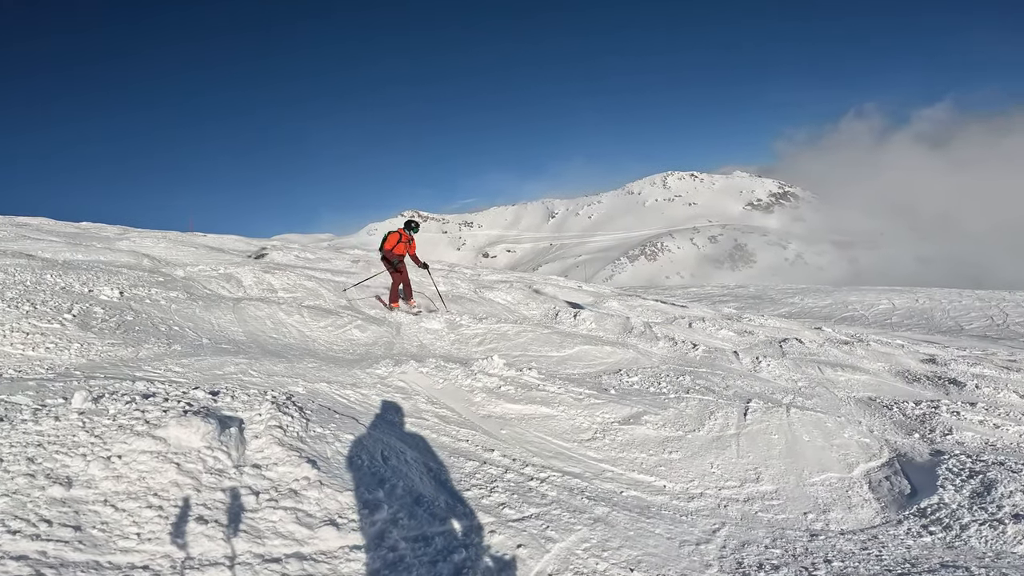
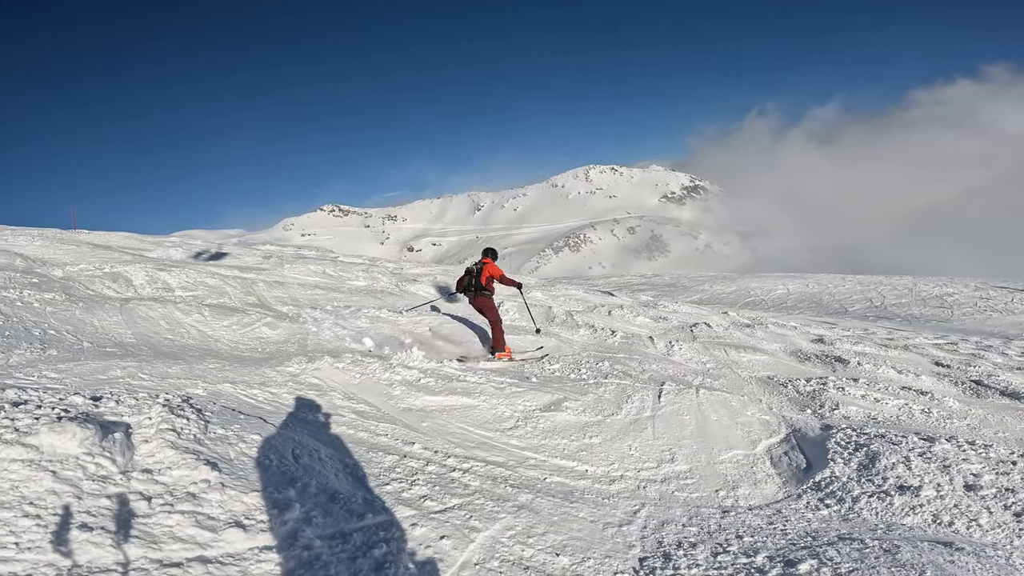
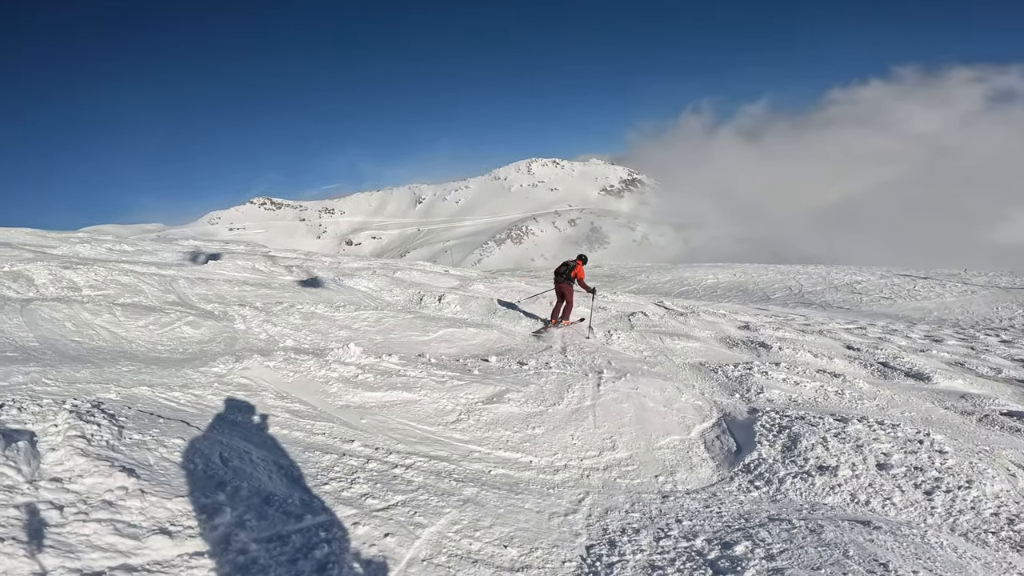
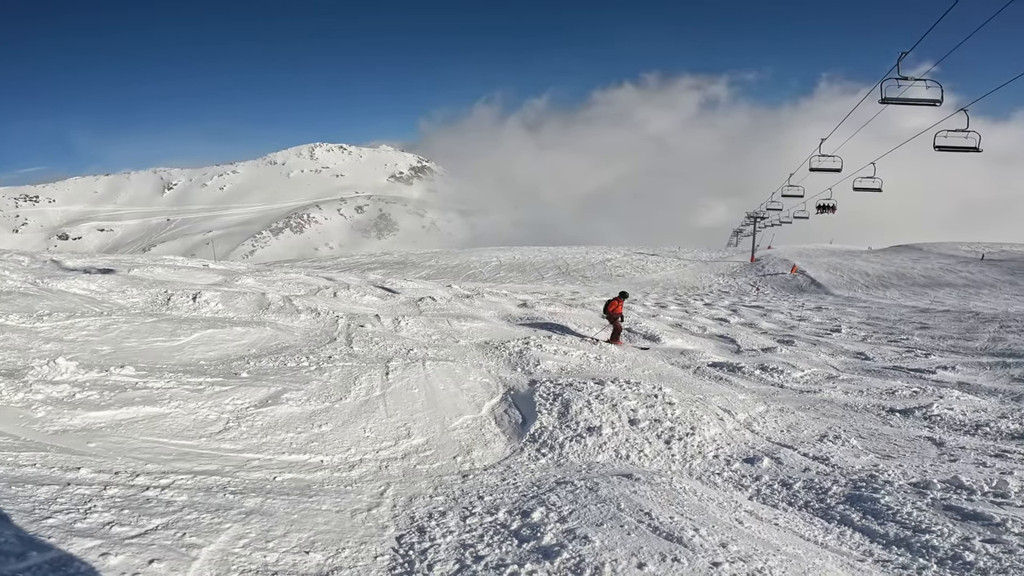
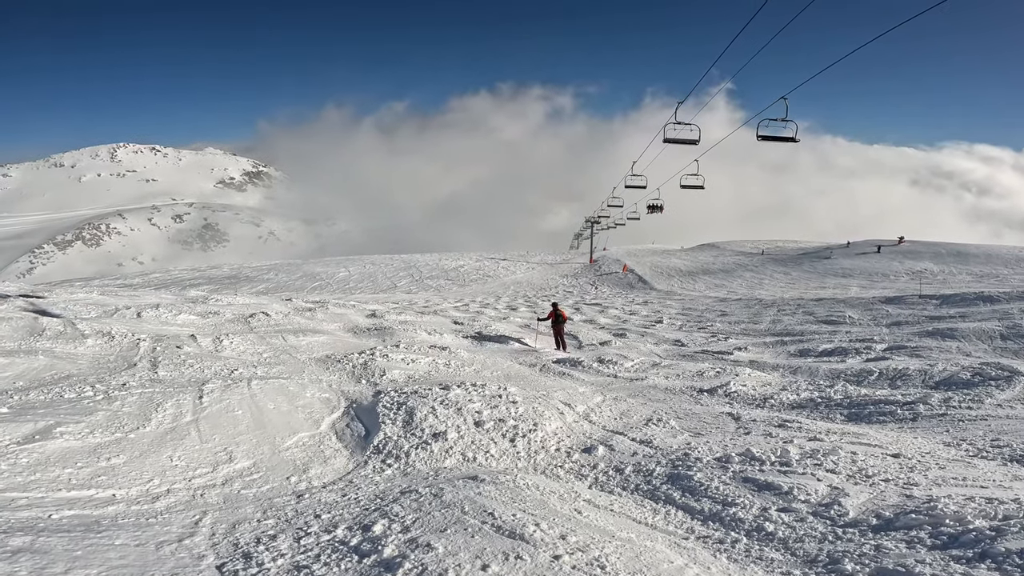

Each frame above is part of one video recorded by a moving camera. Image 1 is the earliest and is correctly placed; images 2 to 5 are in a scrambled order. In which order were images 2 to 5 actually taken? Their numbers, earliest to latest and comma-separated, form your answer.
2, 3, 4, 5
